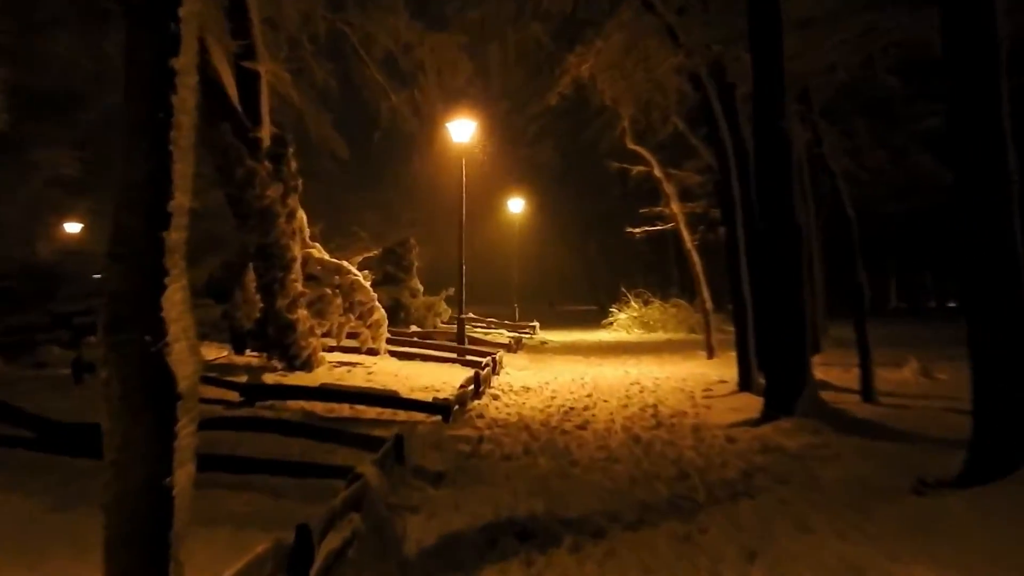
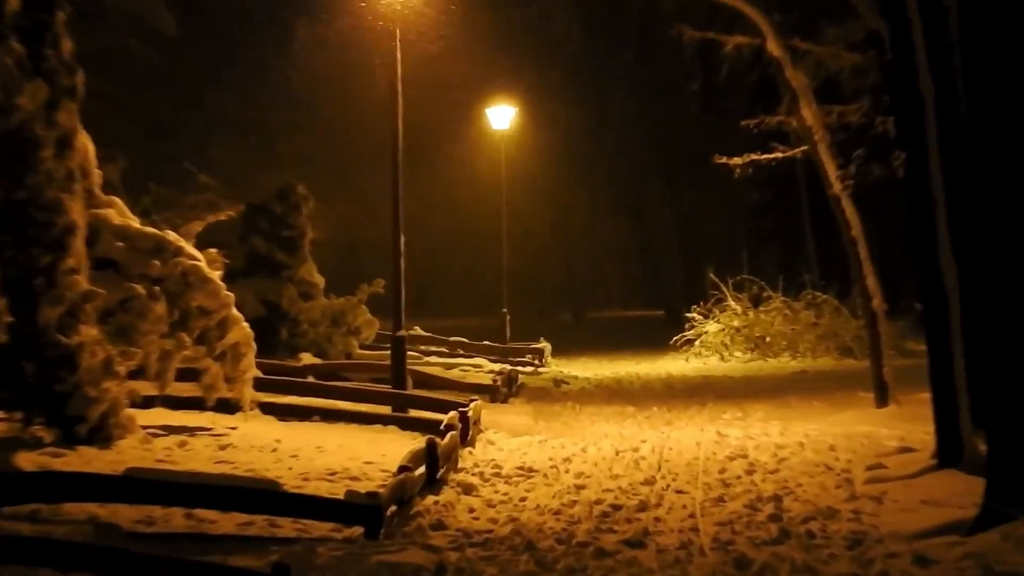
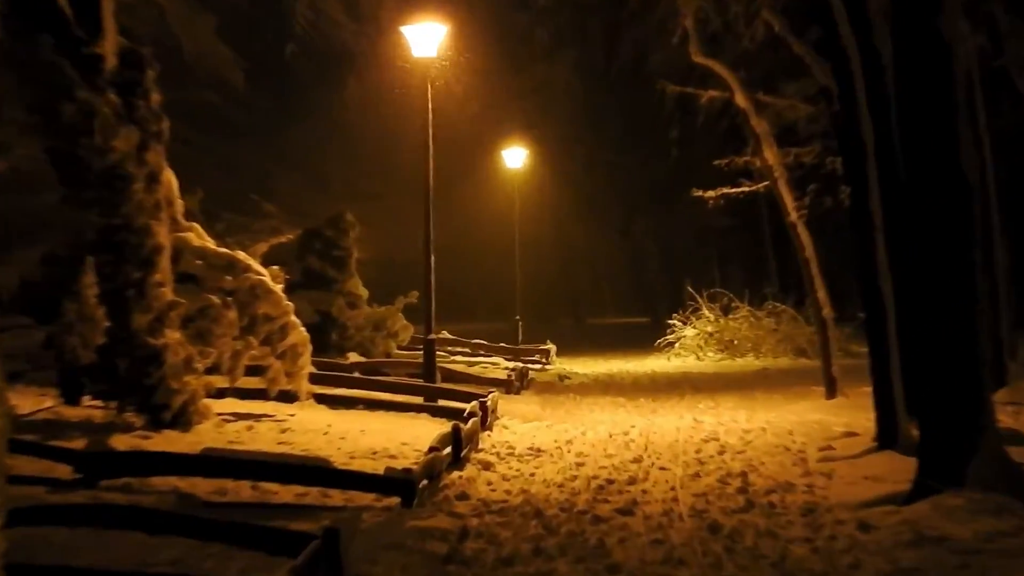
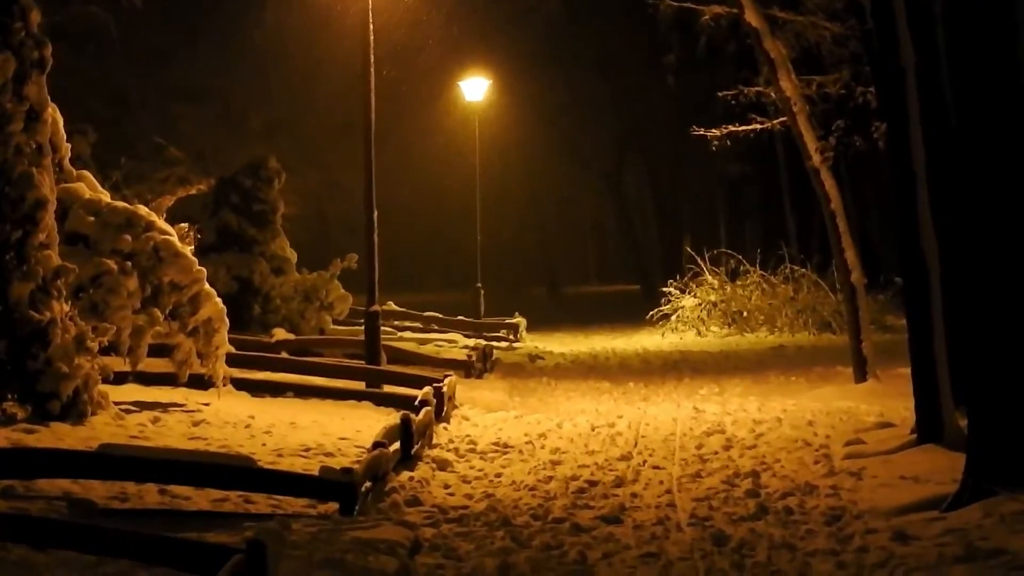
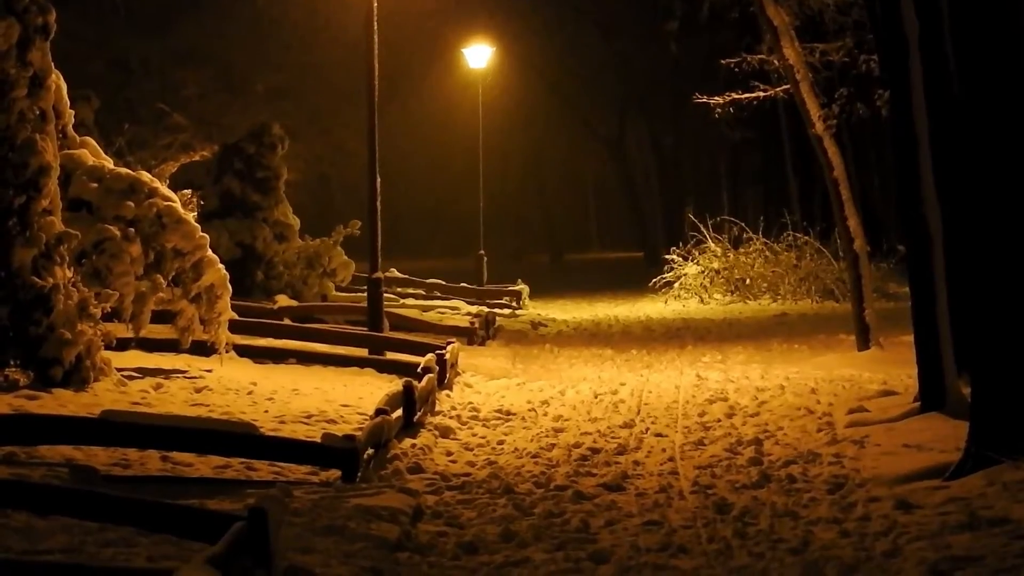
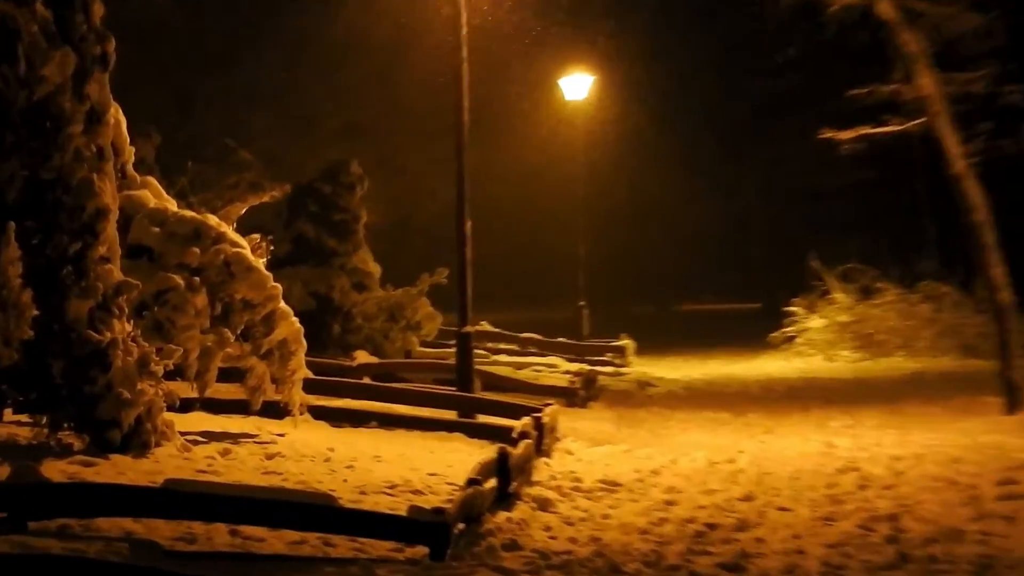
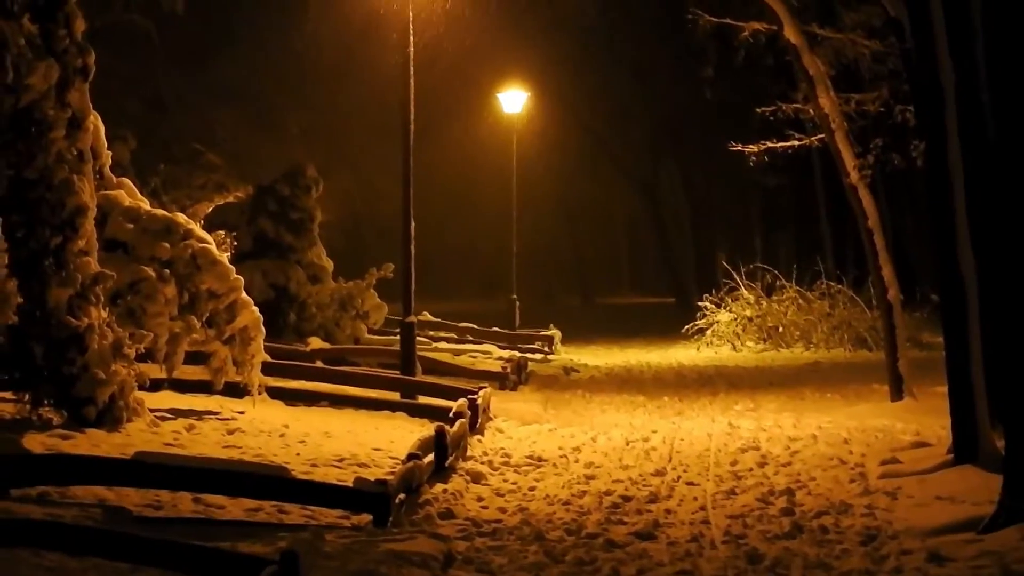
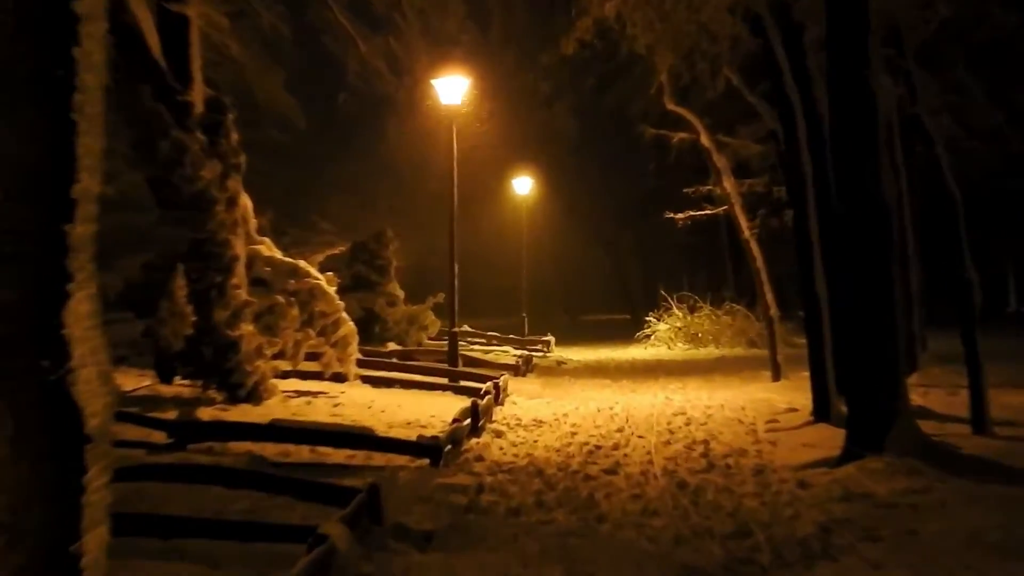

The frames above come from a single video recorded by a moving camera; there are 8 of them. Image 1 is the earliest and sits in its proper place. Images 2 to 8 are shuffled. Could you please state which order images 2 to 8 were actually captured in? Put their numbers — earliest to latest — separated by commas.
8, 3, 2, 4, 5, 7, 6
